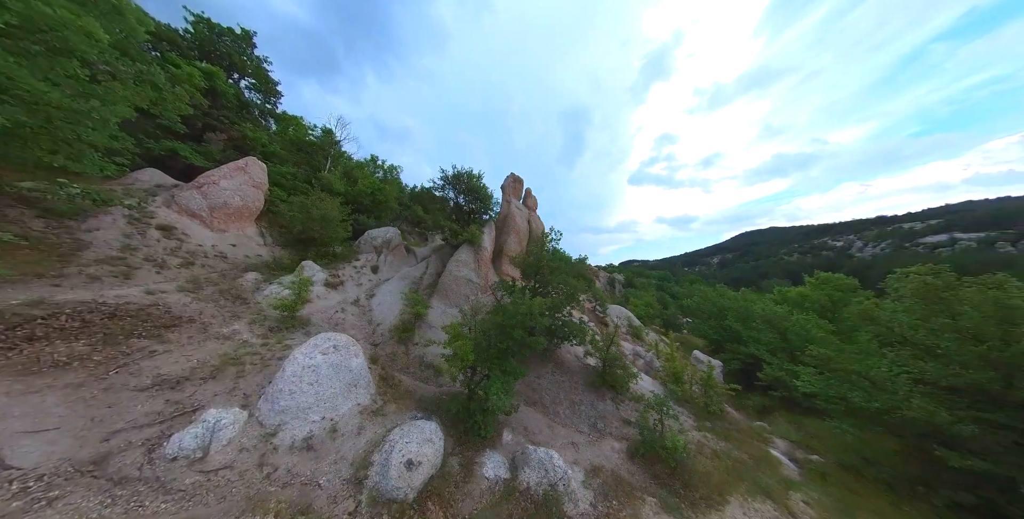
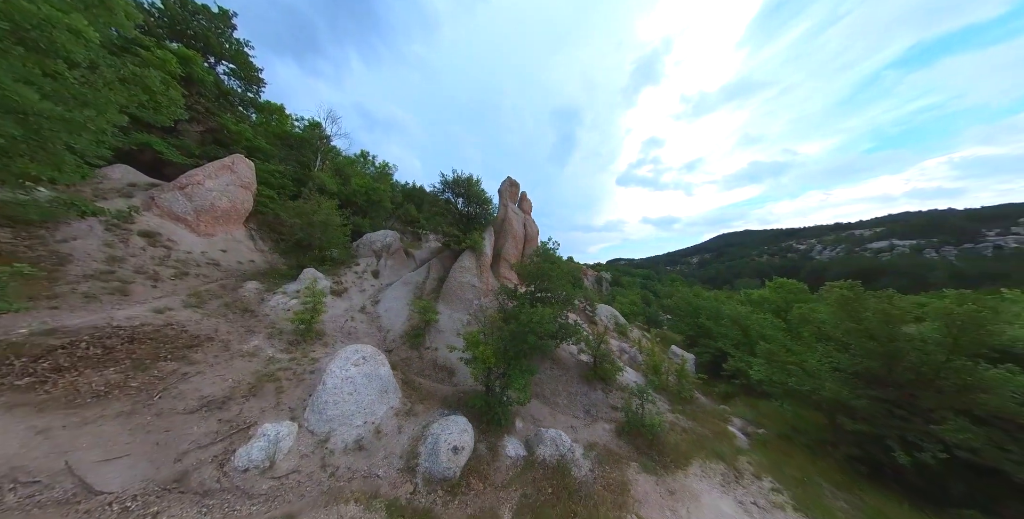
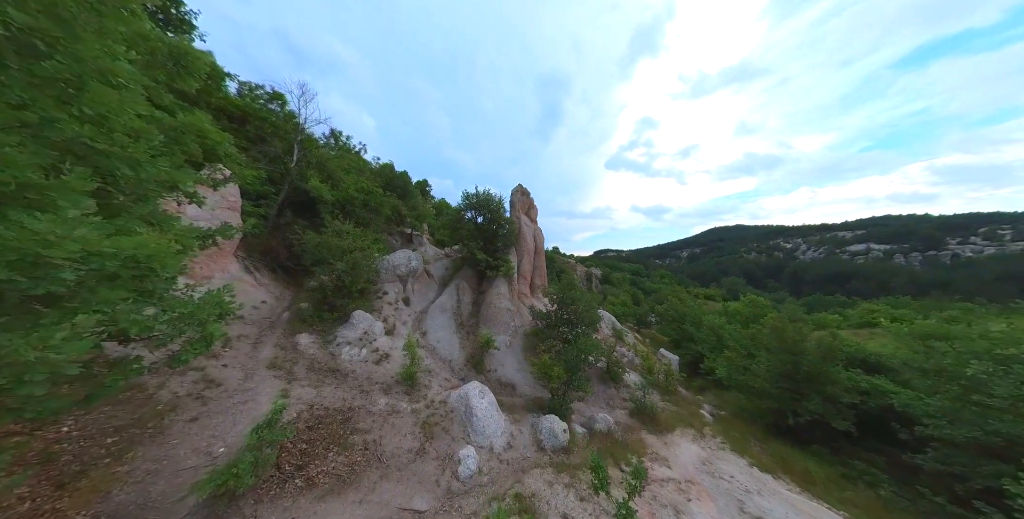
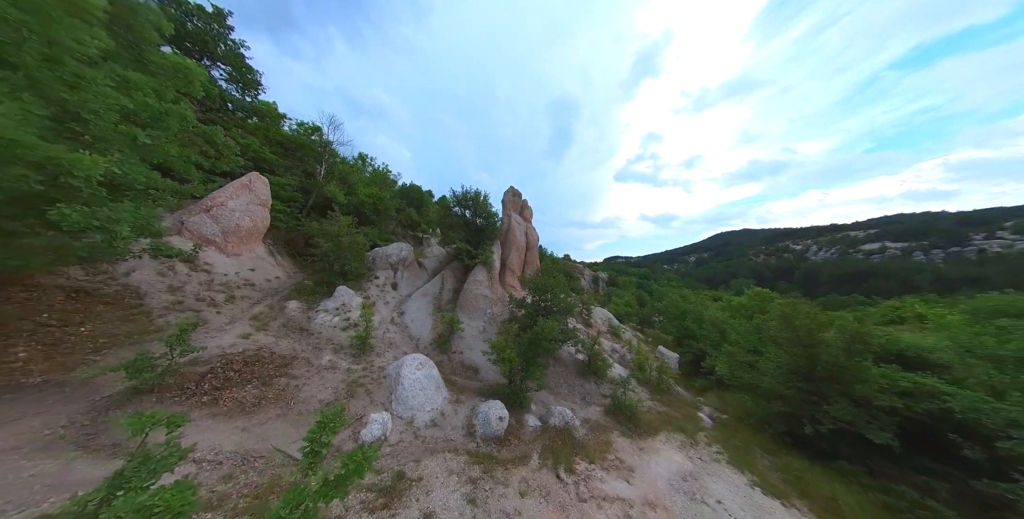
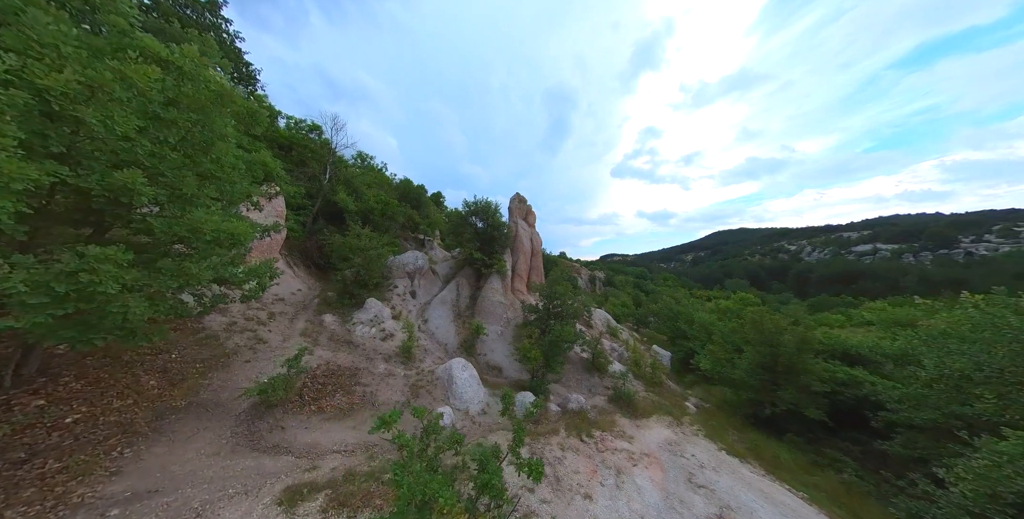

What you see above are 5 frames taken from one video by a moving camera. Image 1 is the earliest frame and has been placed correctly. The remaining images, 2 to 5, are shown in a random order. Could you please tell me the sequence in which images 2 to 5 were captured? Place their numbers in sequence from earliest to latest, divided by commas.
2, 4, 5, 3
